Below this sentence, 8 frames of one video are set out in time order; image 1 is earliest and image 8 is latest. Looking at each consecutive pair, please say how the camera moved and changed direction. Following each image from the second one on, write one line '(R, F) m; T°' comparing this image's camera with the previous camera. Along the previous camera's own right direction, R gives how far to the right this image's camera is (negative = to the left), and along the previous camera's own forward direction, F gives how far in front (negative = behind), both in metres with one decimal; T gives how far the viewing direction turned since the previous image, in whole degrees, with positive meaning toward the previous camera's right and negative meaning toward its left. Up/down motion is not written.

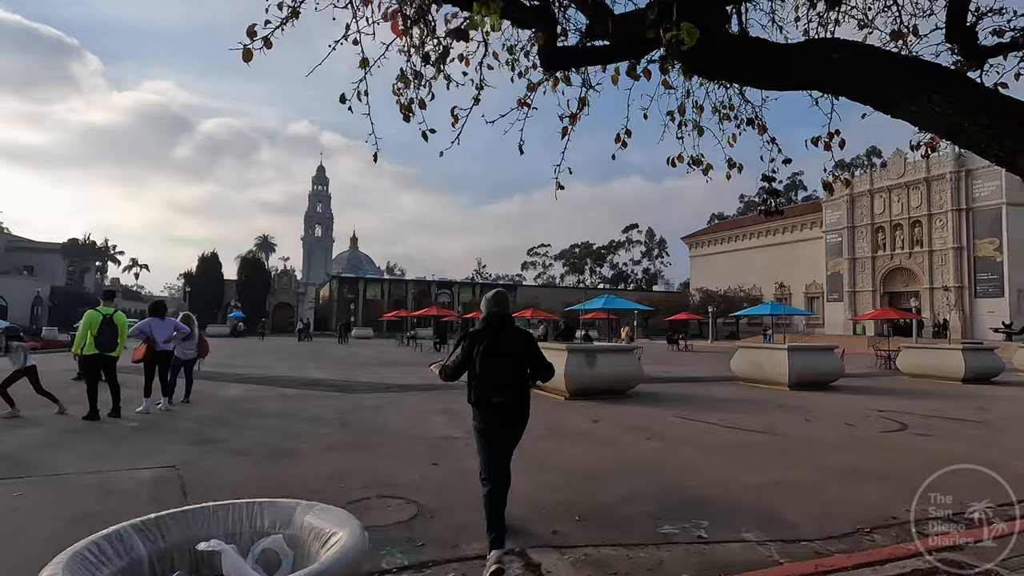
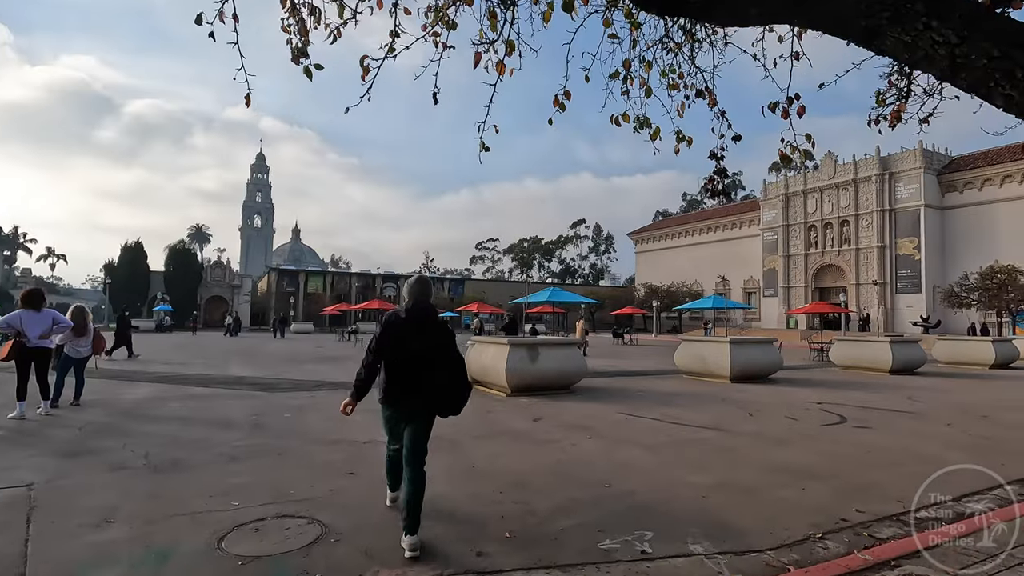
(+0.2, +0.5) m; +5°
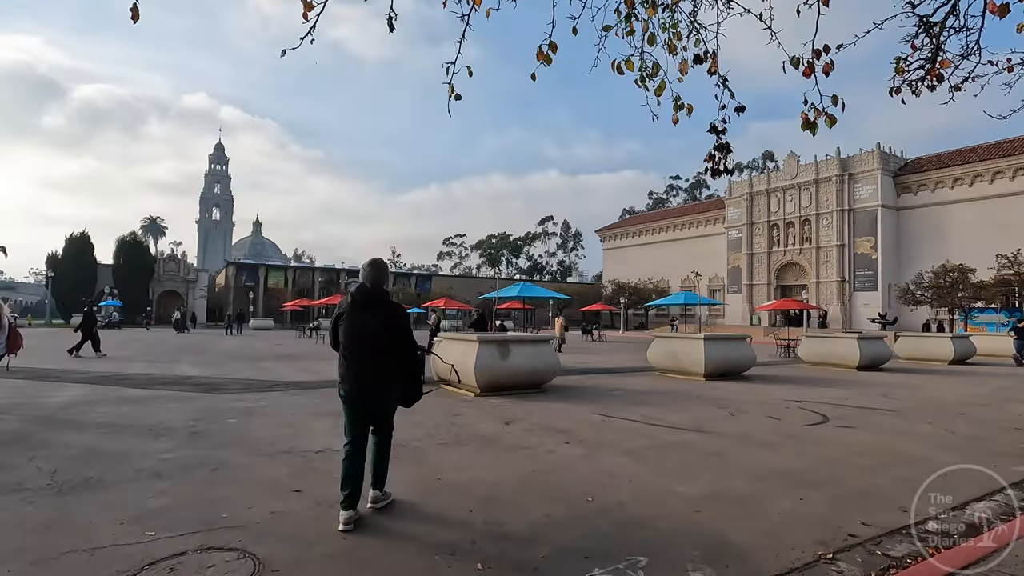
(0.0, +0.6) m; +3°
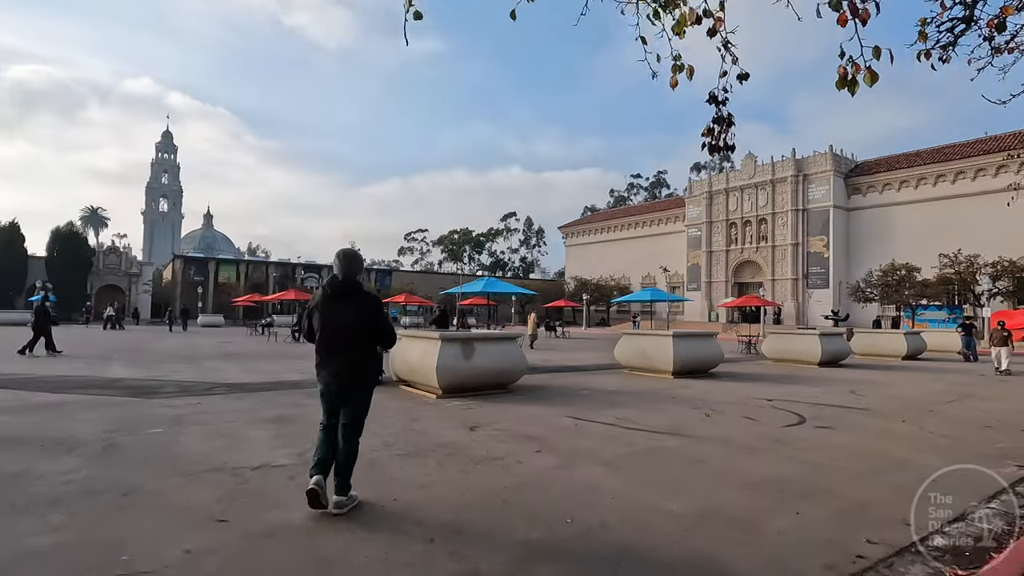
(-0.1, +0.6) m; +4°
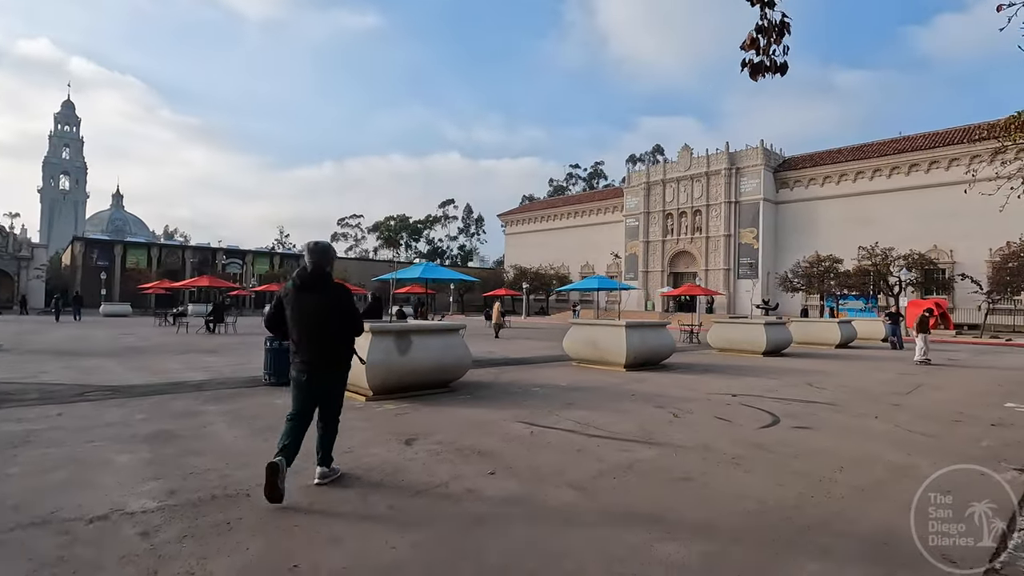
(-0.1, +1.1) m; +7°
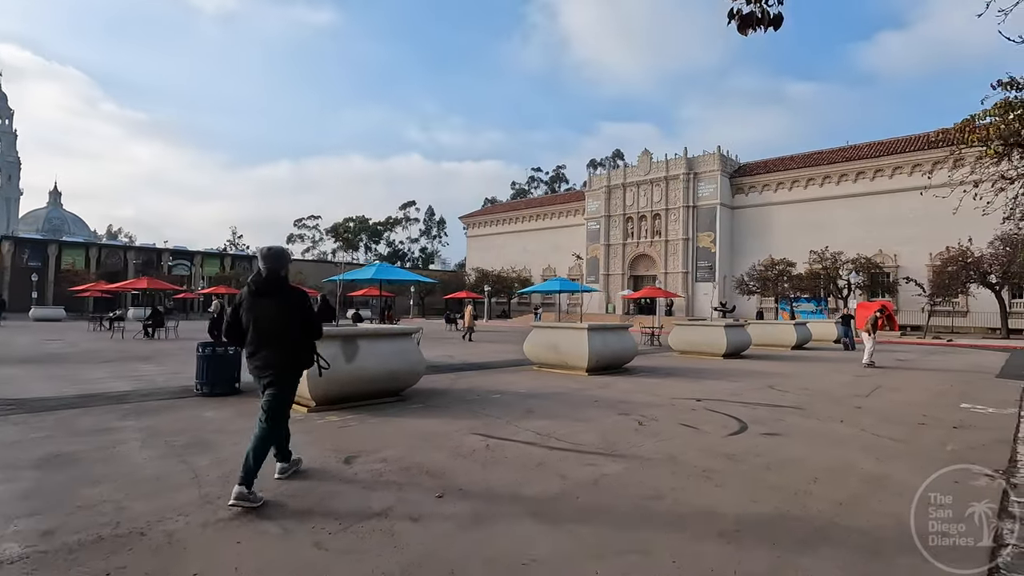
(+0.1, +0.5) m; +4°
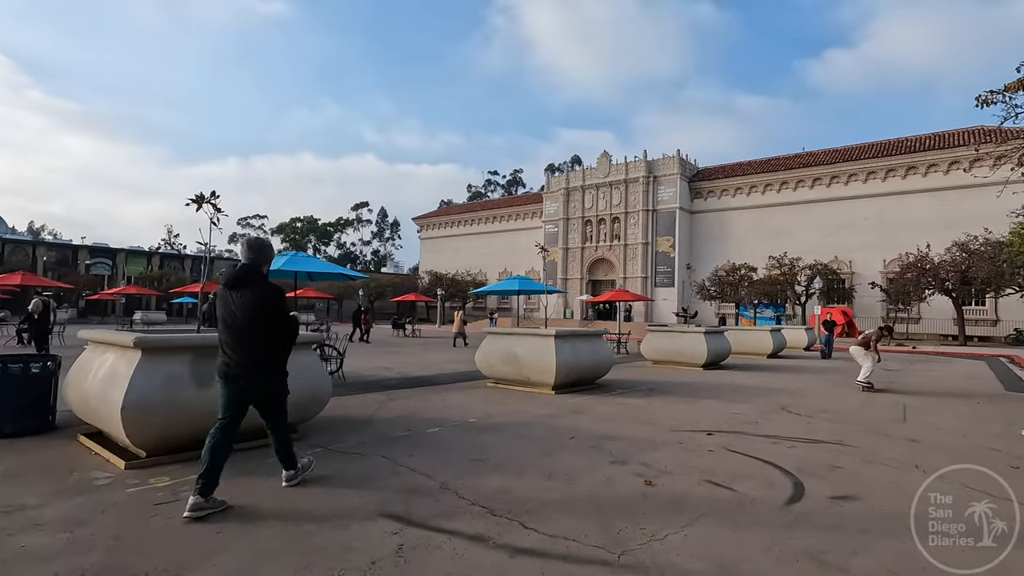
(+0.1, +2.2) m; +5°
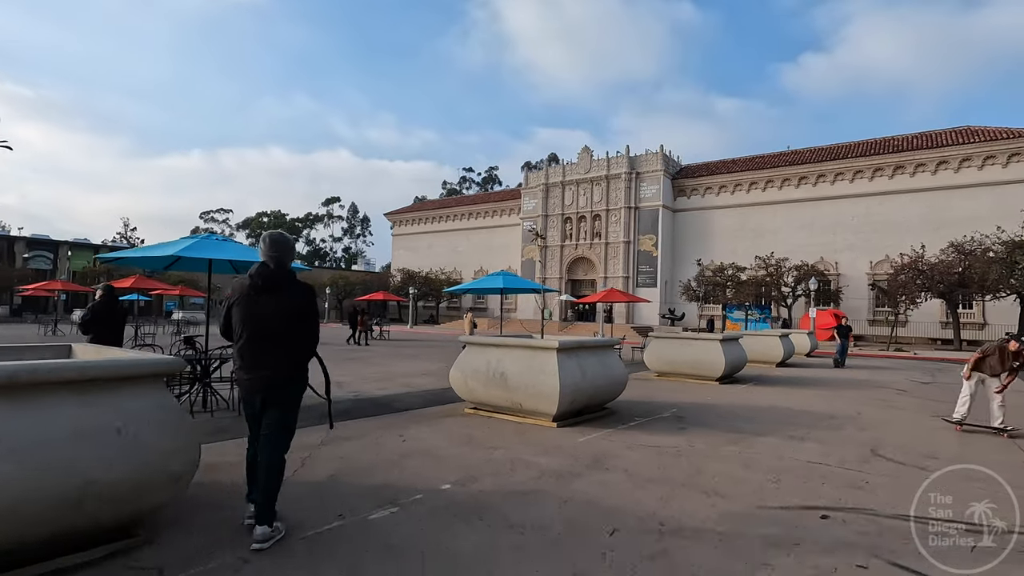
(-0.2, +2.3) m; +3°
